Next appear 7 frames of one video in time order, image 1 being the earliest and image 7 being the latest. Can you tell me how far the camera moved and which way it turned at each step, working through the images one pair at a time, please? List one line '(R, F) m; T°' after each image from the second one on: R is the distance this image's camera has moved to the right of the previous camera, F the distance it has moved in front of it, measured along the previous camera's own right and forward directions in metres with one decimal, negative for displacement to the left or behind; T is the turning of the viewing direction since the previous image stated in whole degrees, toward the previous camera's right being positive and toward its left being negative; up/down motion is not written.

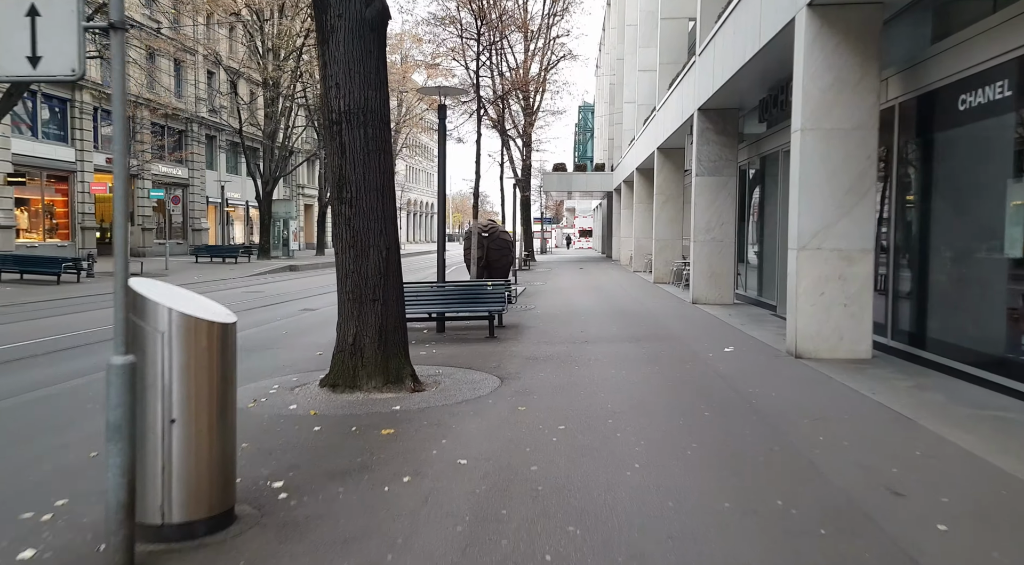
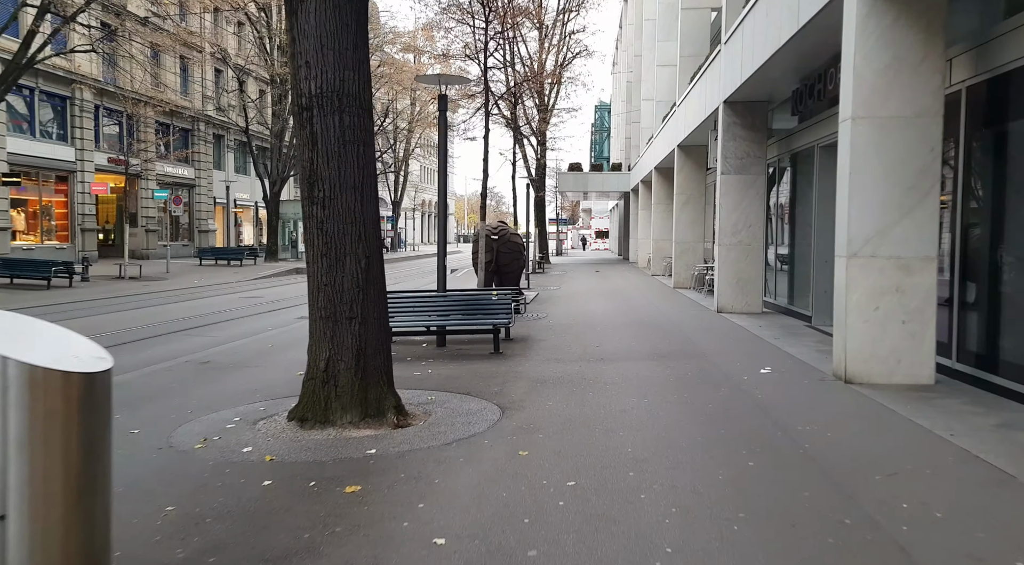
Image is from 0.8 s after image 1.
(+0.1, +1.3) m; -1°
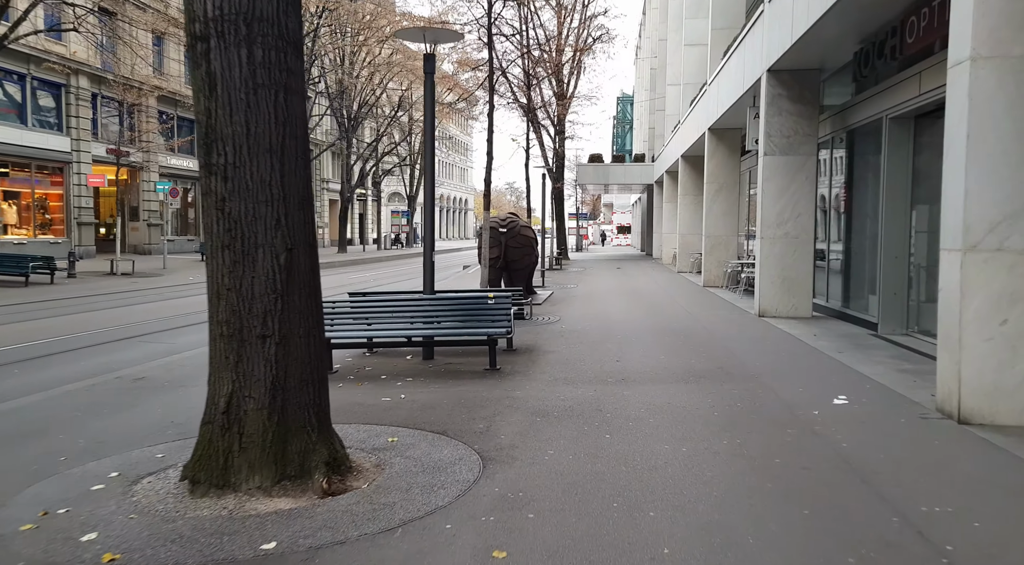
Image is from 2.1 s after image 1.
(+0.2, +2.1) m; -2°
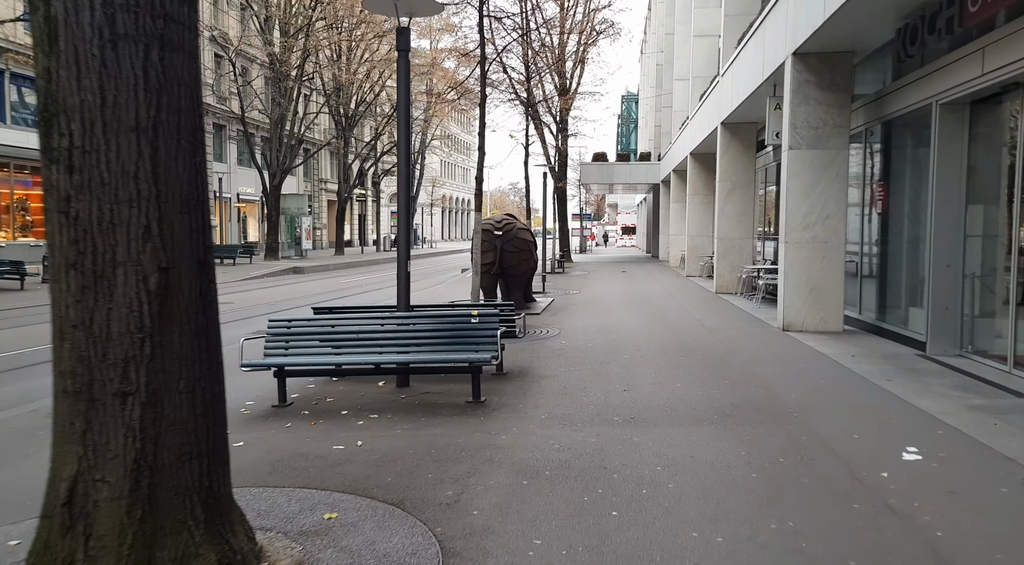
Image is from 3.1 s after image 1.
(+0.2, +1.5) m; 0°
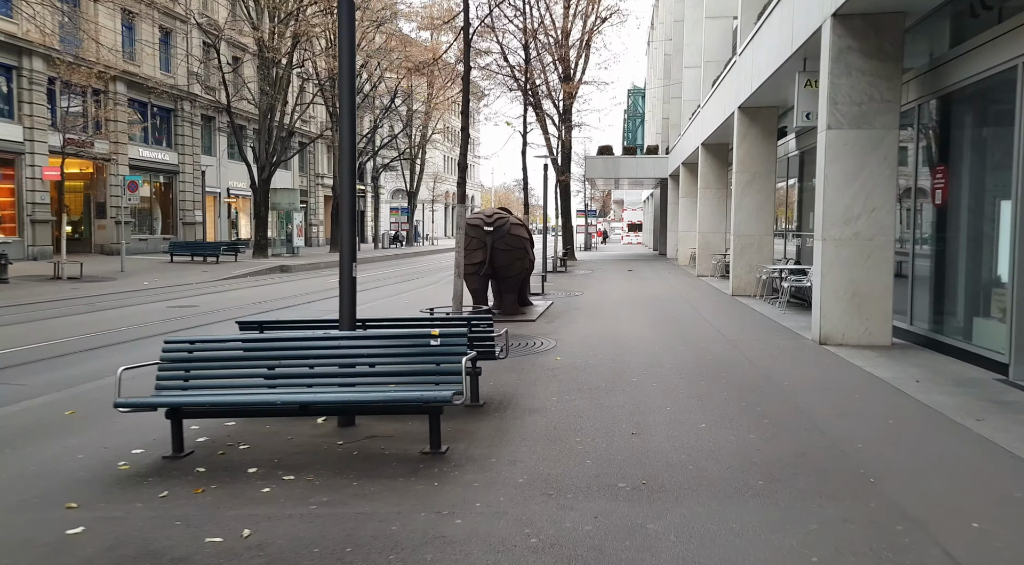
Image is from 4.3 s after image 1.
(+0.3, +1.9) m; 0°
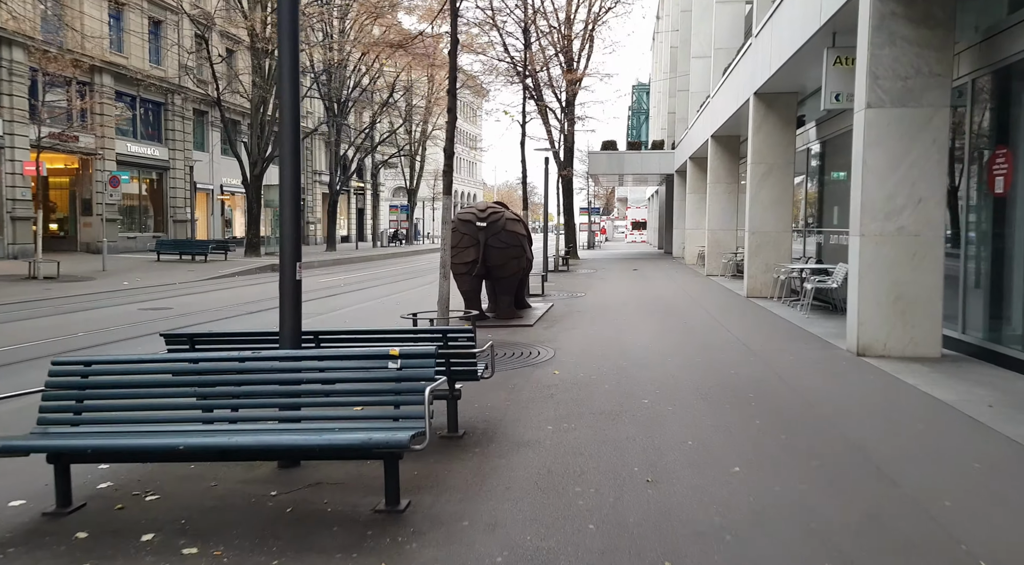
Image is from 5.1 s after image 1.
(+0.1, +1.3) m; 0°
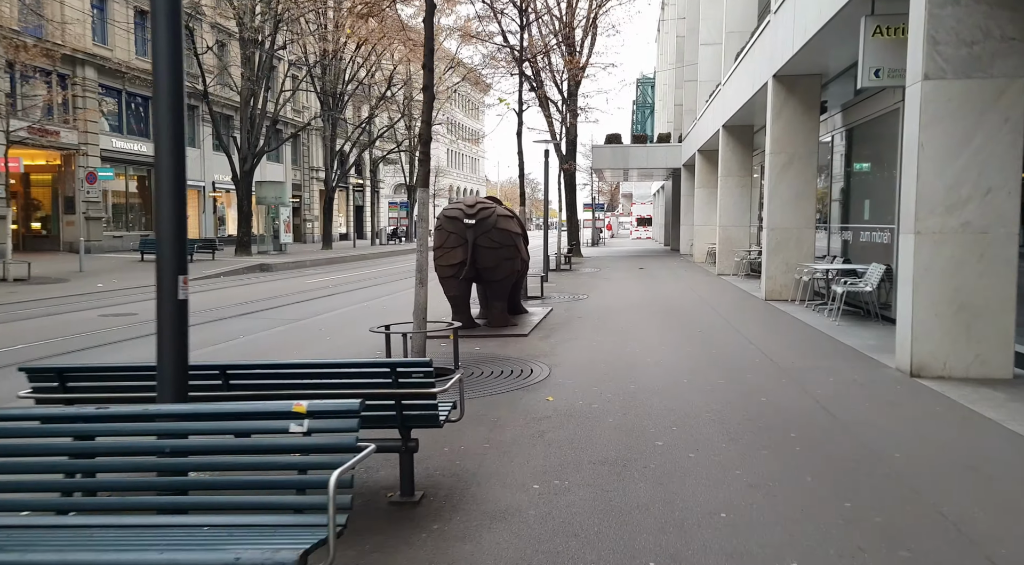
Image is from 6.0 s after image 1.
(+0.2, +1.5) m; 0°
